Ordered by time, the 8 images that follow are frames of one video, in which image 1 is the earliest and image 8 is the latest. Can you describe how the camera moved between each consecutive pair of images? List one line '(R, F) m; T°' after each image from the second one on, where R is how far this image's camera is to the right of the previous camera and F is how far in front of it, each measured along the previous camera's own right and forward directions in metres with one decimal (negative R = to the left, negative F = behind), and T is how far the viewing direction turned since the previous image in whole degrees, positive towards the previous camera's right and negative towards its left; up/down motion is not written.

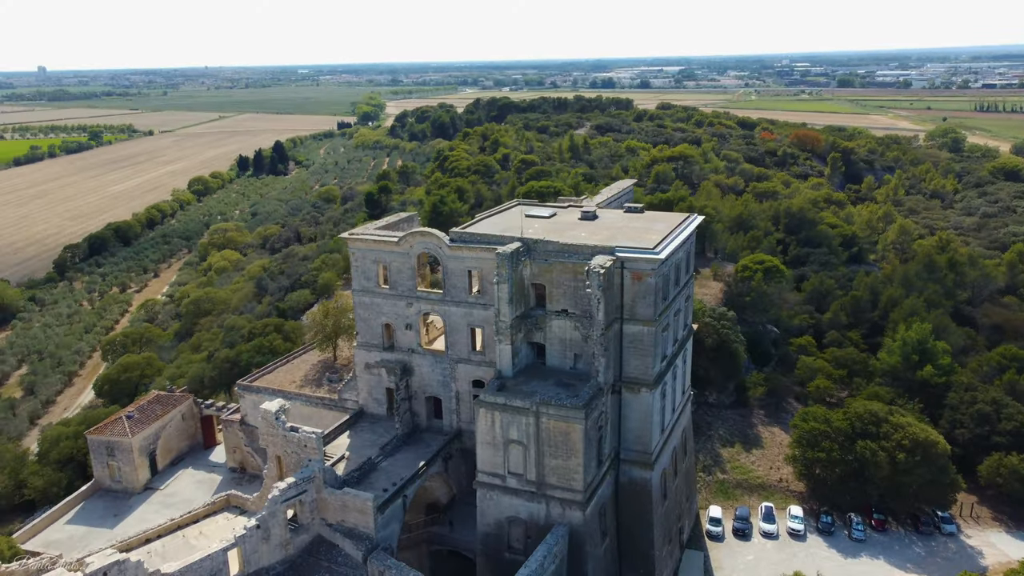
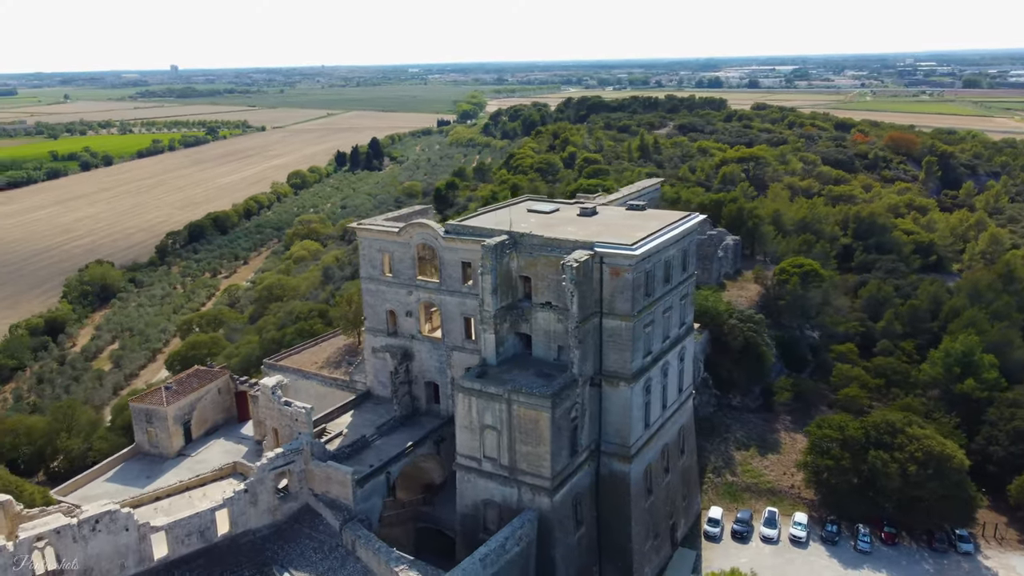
(+4.7, -0.8) m; -7°
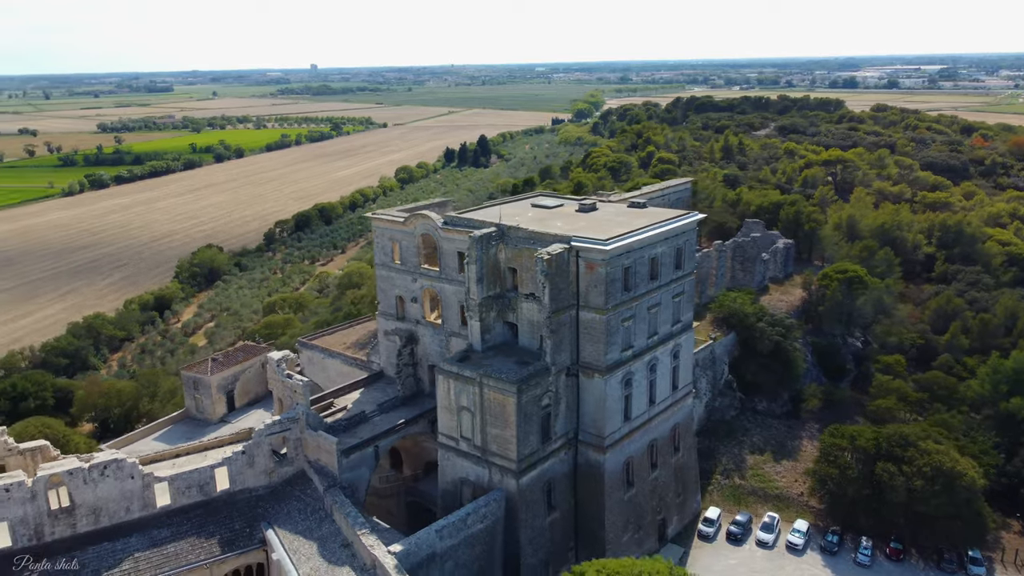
(+5.7, -1.0) m; -8°
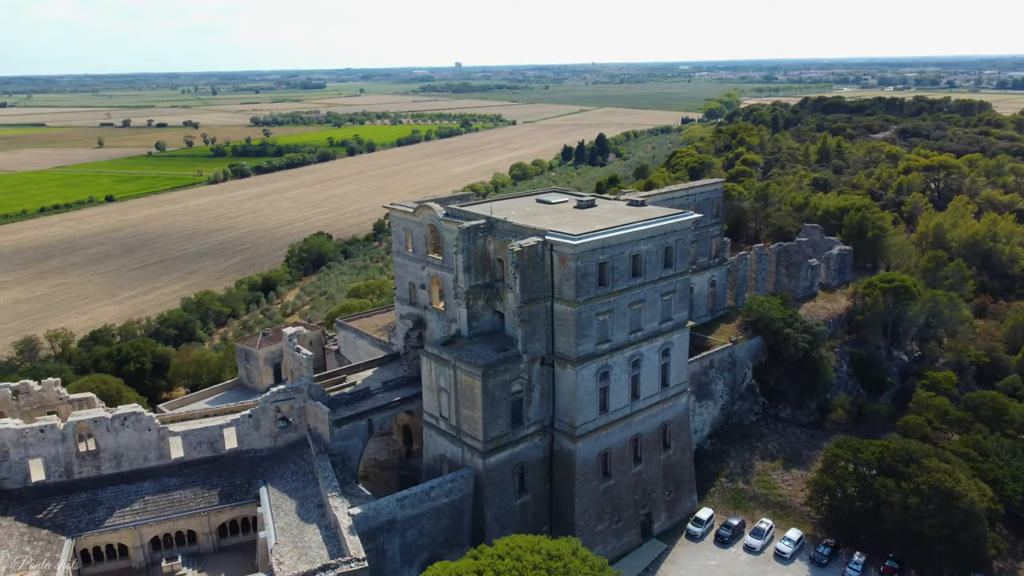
(+6.5, -1.0) m; -9°
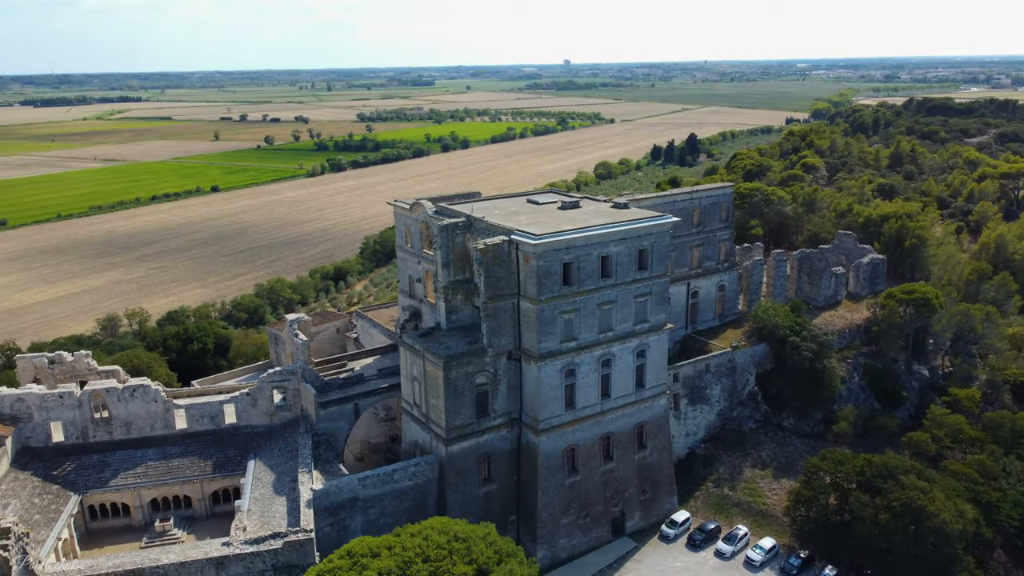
(+5.9, -0.9) m; -7°
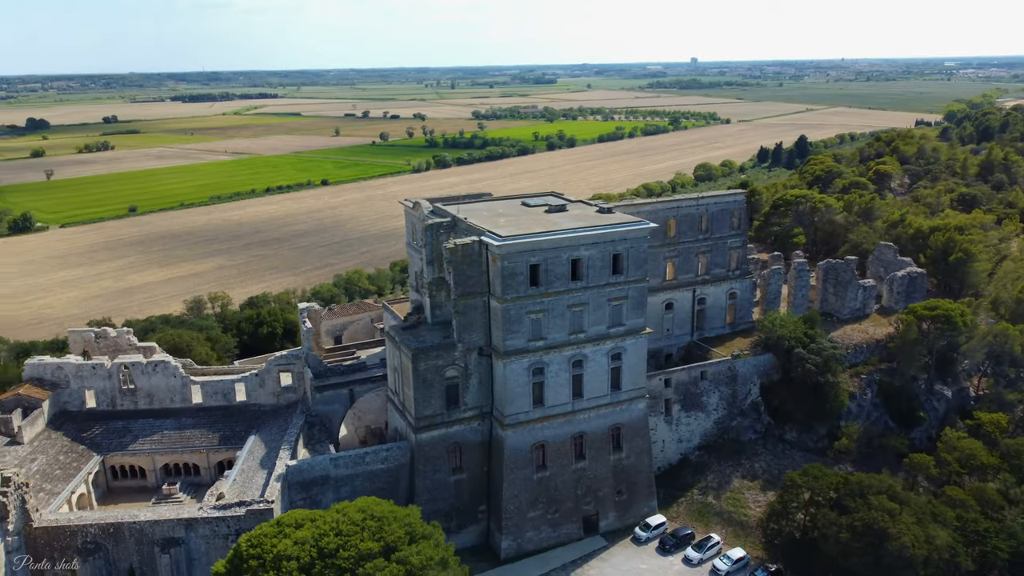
(+6.6, -0.9) m; -8°
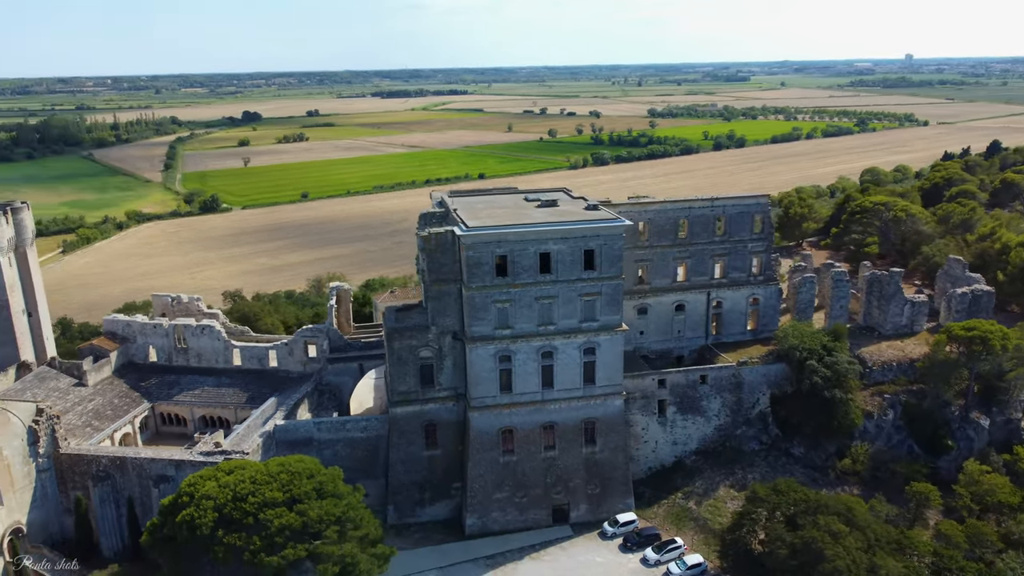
(+9.9, -0.5) m; -13°
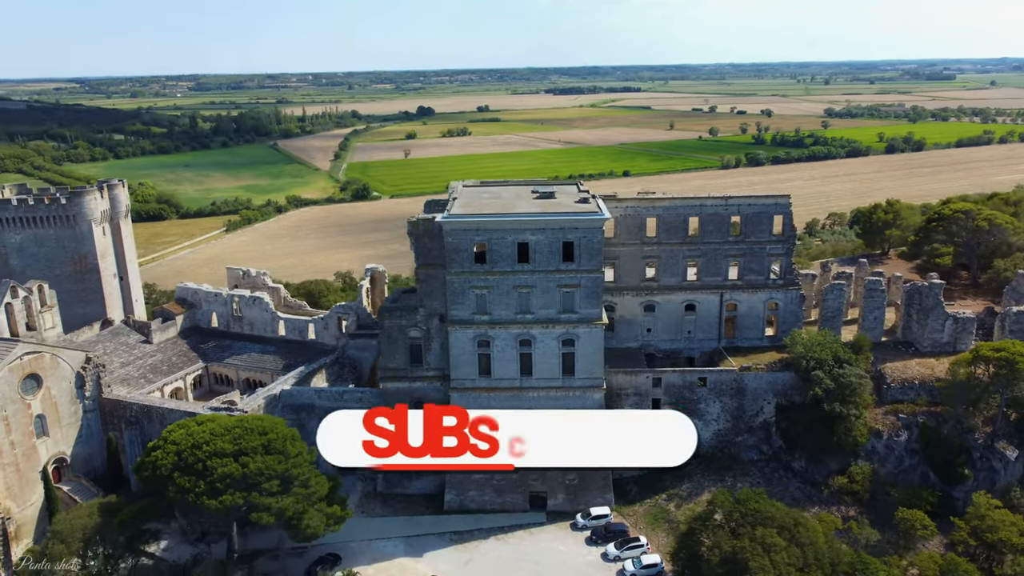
(+9.1, -0.1) m; -12°
